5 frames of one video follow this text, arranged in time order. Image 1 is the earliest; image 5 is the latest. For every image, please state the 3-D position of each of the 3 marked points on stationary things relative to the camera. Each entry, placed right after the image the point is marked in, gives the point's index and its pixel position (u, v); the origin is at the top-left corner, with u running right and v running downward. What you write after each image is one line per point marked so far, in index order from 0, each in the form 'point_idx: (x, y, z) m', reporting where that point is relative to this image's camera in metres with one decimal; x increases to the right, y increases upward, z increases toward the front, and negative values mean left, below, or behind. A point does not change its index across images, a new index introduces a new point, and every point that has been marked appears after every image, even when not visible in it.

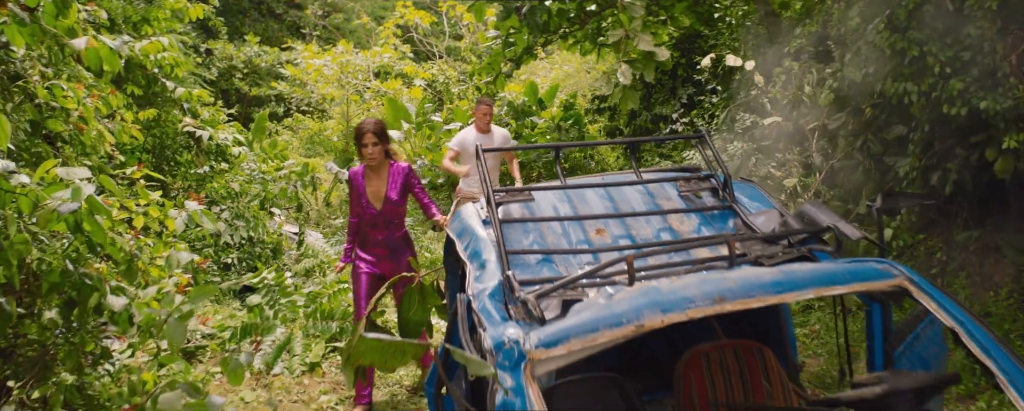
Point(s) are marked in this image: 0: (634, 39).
0: (+0.8, +1.0, +3.6) m
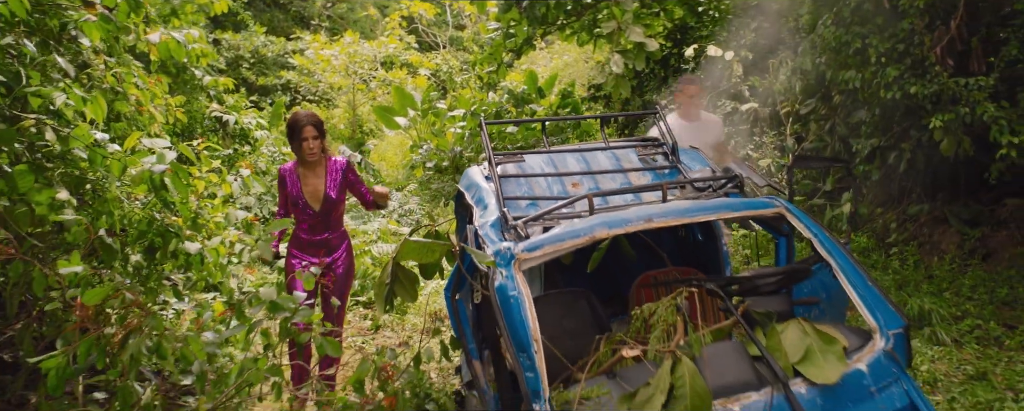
0: (+0.8, +1.2, +4.2) m
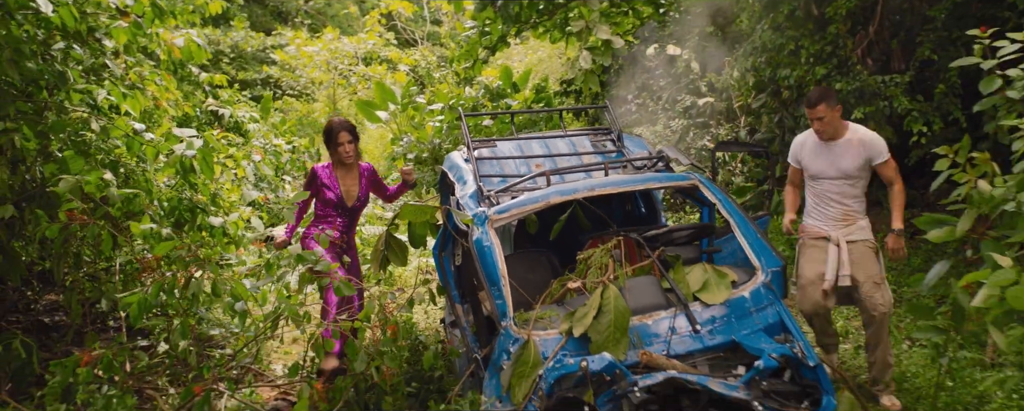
0: (+0.6, +1.3, +4.8) m
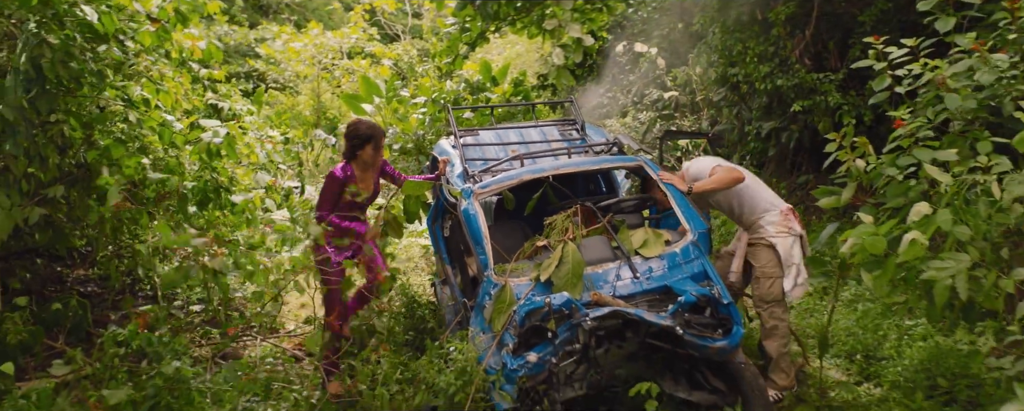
0: (+0.4, +1.5, +5.4) m
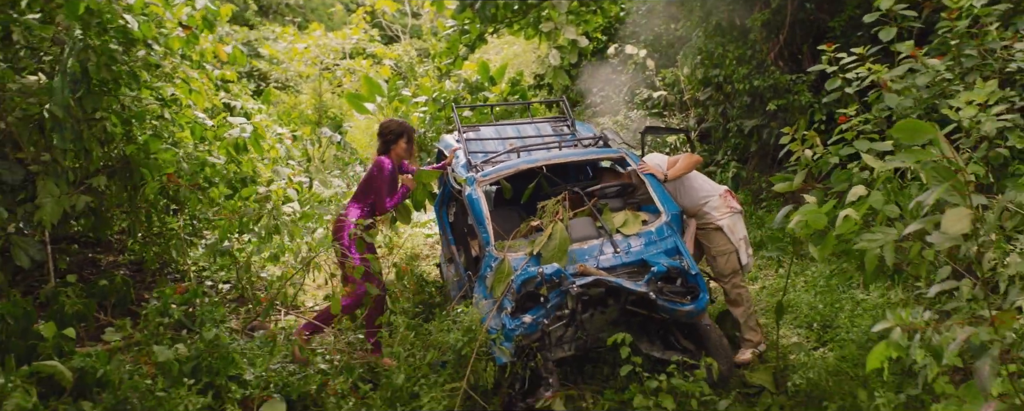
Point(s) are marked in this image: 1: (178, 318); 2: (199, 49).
0: (+0.4, +1.6, +5.8) m
1: (-2.2, -0.8, +4.2) m
2: (-2.7, +1.4, +5.4) m
